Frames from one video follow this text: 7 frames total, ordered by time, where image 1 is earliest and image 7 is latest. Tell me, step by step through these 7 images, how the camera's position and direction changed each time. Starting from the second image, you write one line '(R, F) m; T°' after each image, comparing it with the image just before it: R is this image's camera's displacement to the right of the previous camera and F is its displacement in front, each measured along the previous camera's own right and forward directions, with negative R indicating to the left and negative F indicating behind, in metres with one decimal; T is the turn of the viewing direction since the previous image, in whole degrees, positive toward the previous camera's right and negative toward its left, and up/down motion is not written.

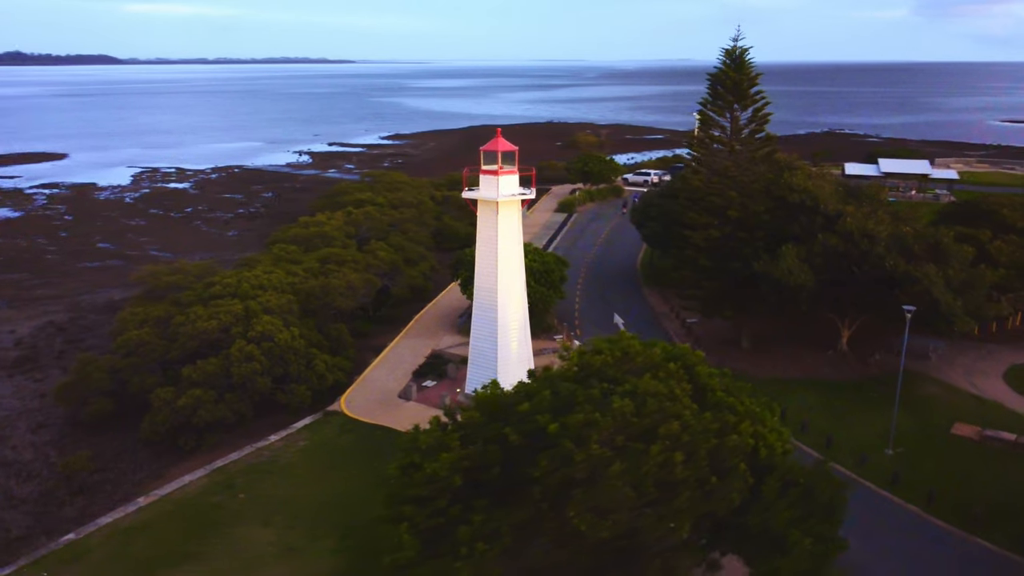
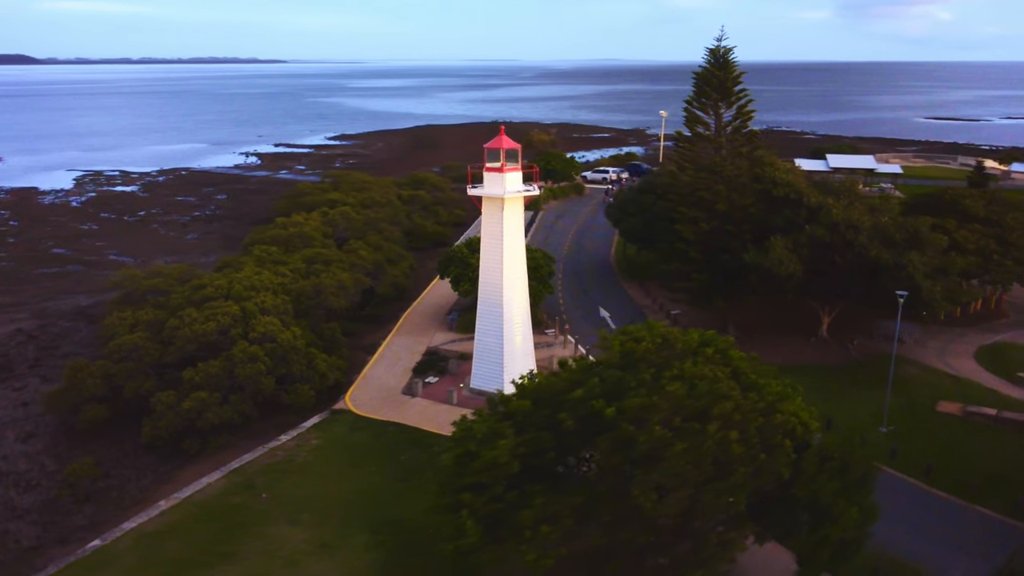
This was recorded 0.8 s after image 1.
(-1.4, -0.3) m; +4°
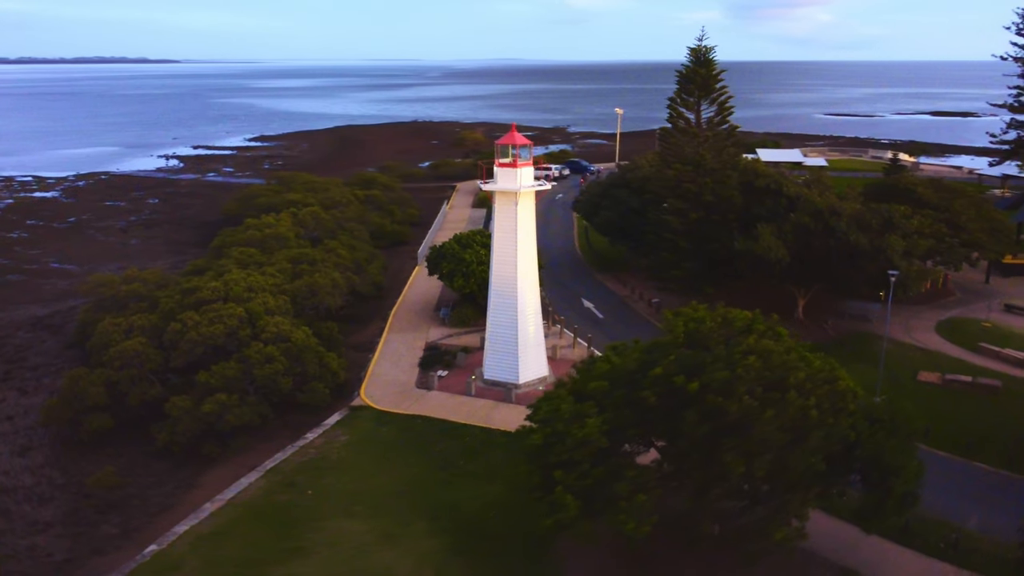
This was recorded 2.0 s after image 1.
(-2.3, -0.4) m; +6°
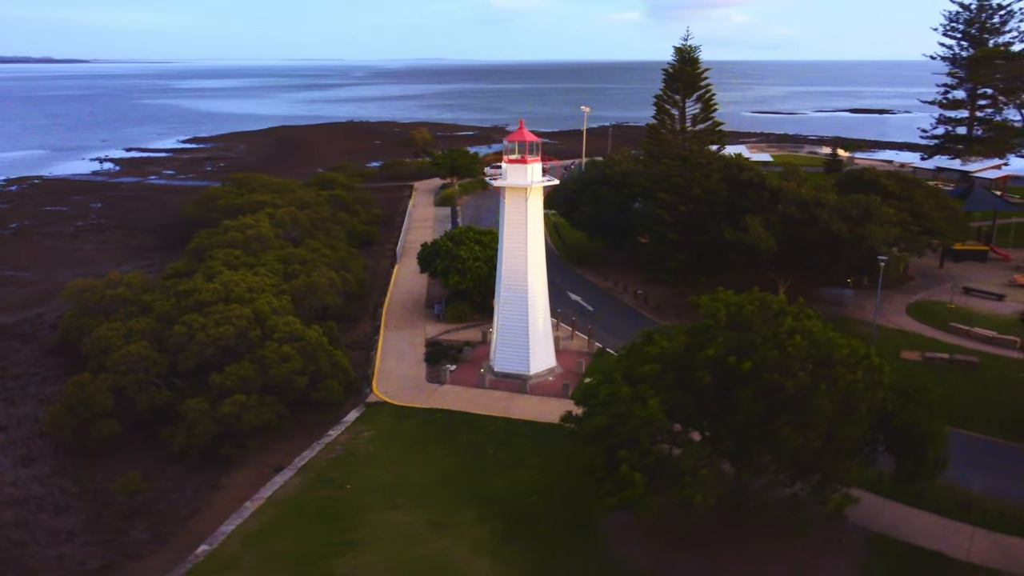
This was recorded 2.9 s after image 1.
(-1.8, -0.3) m; +5°
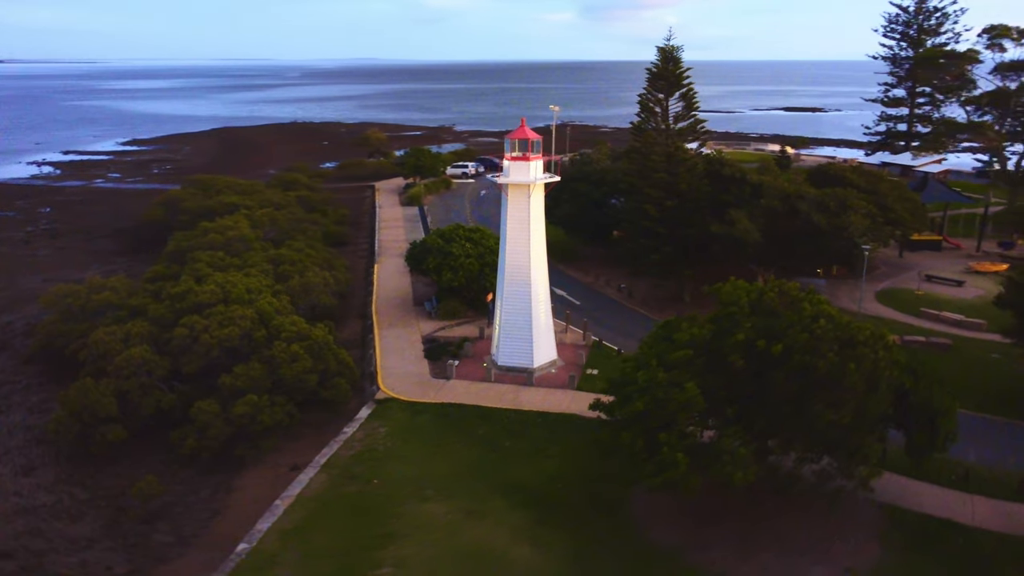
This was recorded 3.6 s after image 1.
(-1.5, -0.3) m; +4°
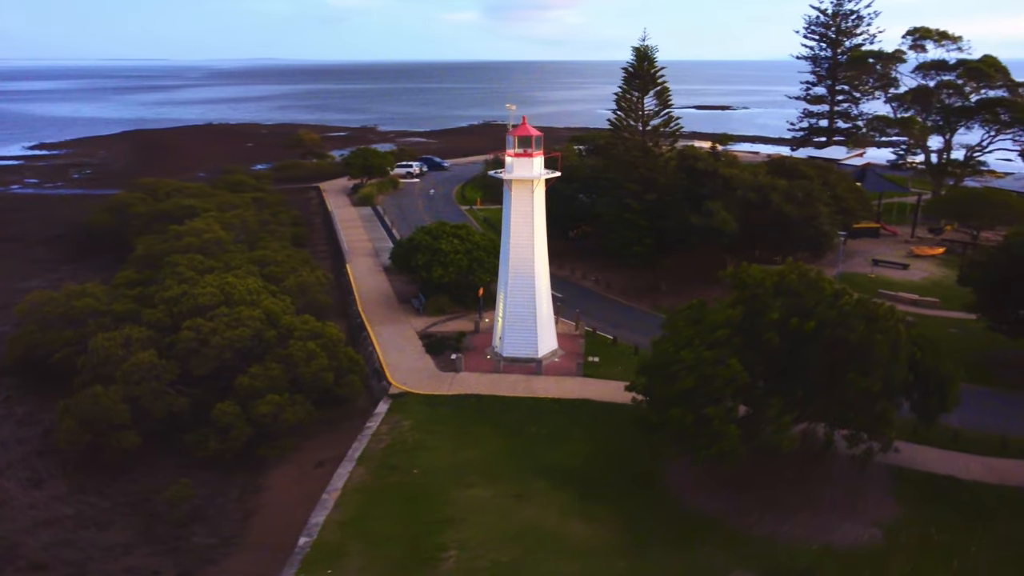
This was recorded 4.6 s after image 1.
(-2.2, -0.4) m; +6°
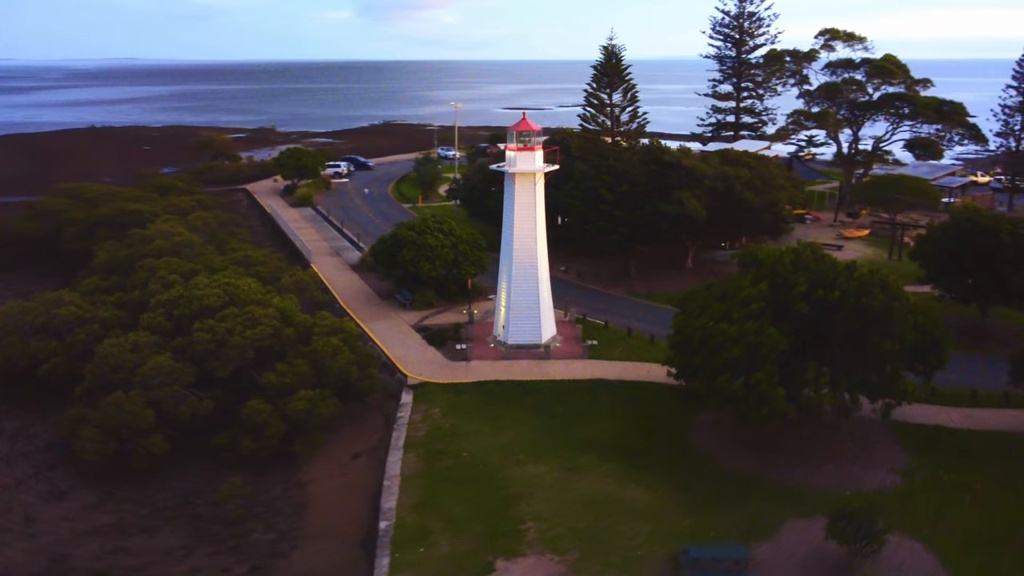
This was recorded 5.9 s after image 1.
(-2.9, -0.5) m; +8°
